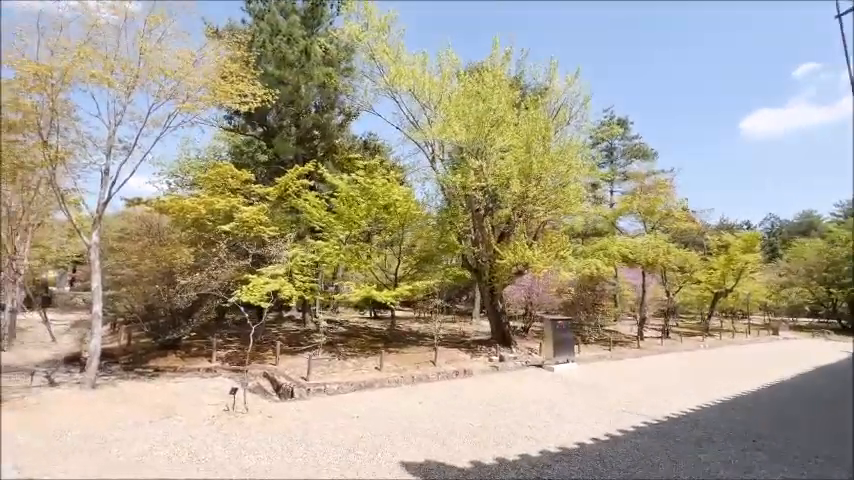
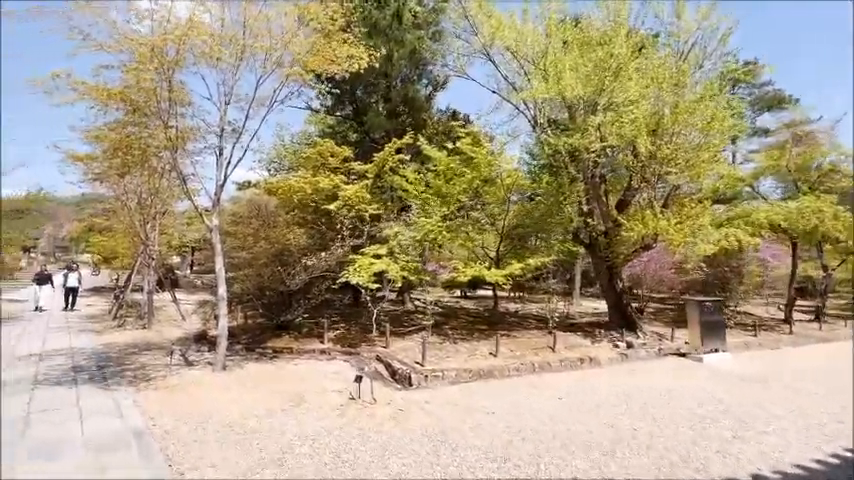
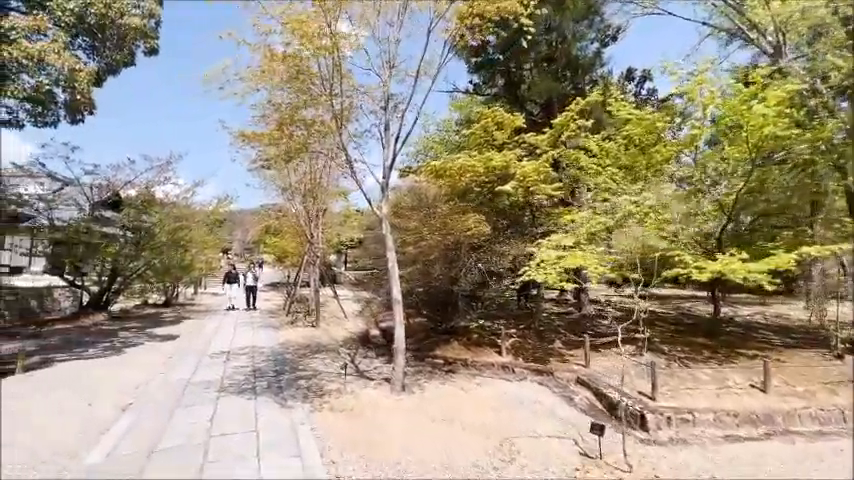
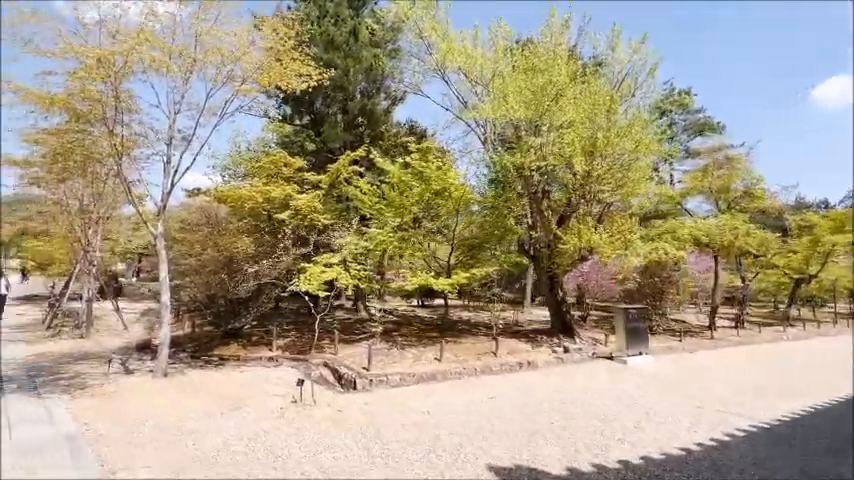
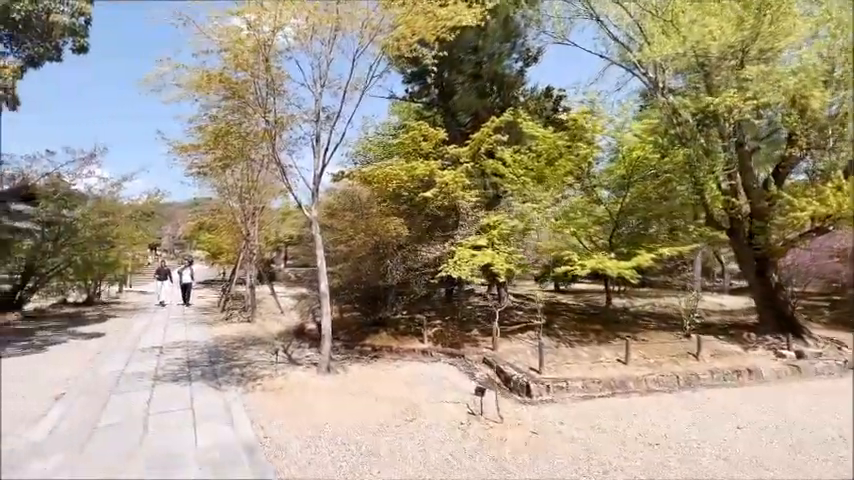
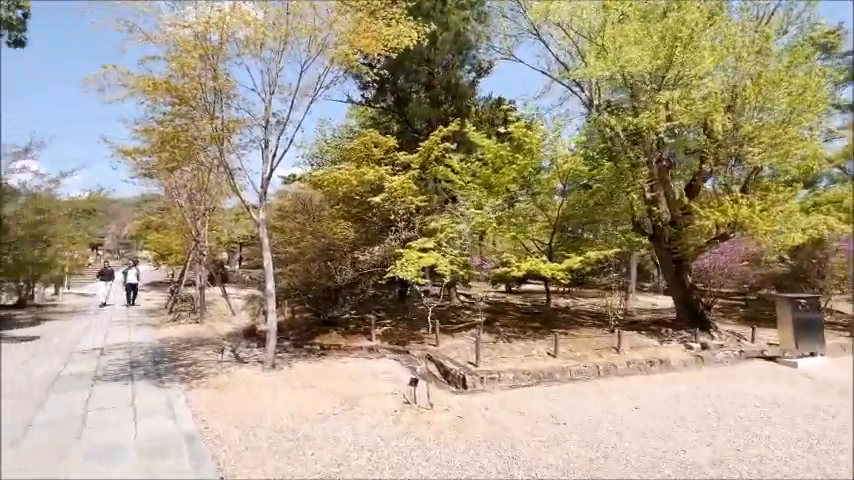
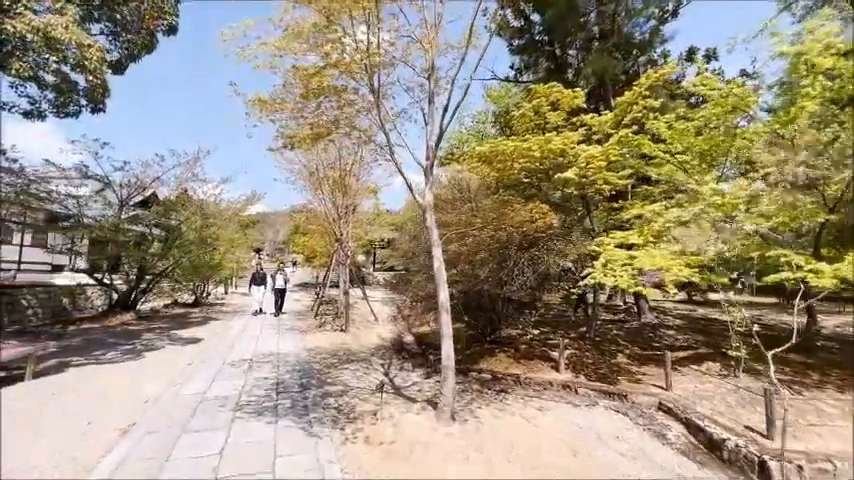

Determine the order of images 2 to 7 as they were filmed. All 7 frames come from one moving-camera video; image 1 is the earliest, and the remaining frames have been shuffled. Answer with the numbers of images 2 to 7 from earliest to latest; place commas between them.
4, 2, 6, 5, 3, 7
